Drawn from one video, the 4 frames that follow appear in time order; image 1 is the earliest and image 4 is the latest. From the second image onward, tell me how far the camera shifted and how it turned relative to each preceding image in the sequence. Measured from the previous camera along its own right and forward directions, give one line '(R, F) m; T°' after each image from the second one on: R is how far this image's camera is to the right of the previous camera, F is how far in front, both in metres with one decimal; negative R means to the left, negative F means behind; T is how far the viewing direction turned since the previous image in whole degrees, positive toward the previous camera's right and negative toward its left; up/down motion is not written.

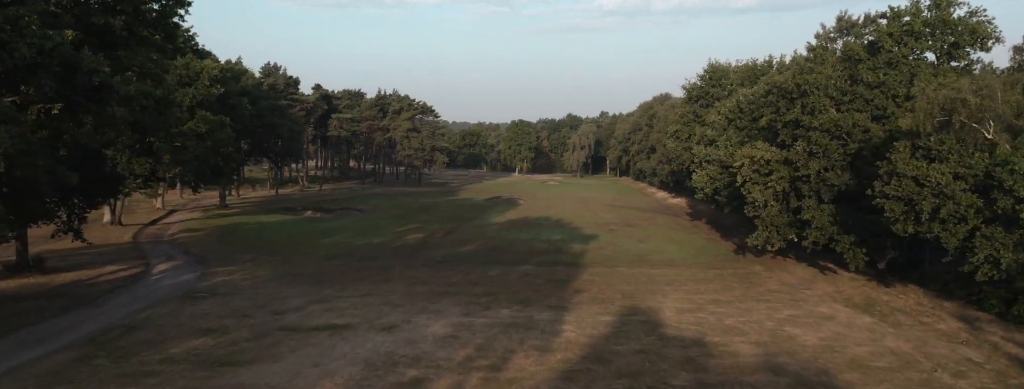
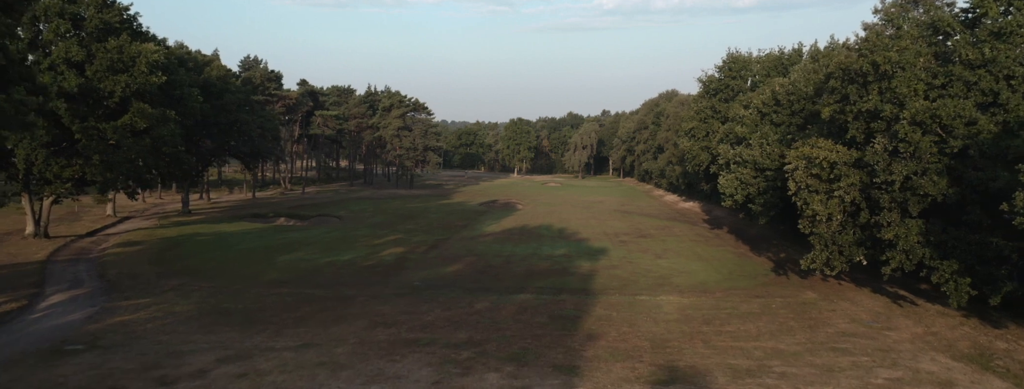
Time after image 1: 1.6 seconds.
(+0.2, +5.3) m; 0°
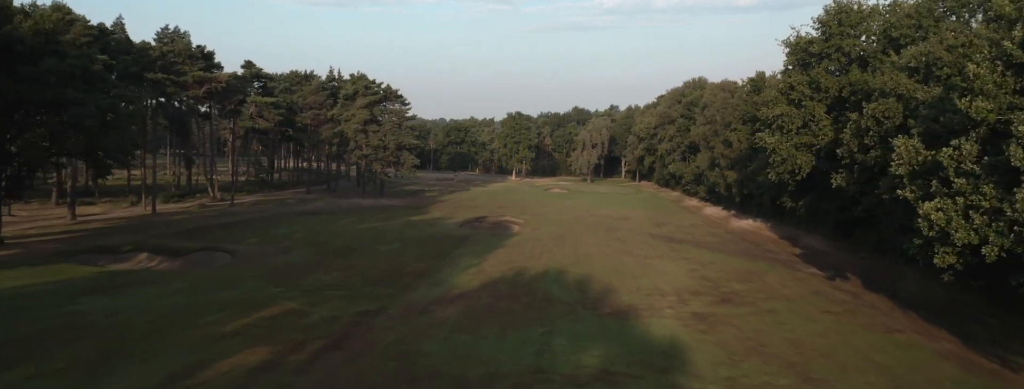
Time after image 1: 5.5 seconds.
(+0.4, +15.9) m; 0°
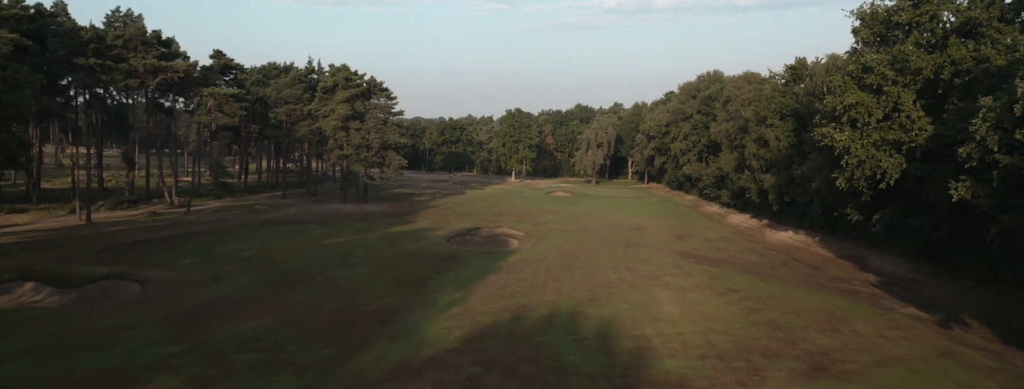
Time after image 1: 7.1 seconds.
(+0.1, +6.5) m; 0°
